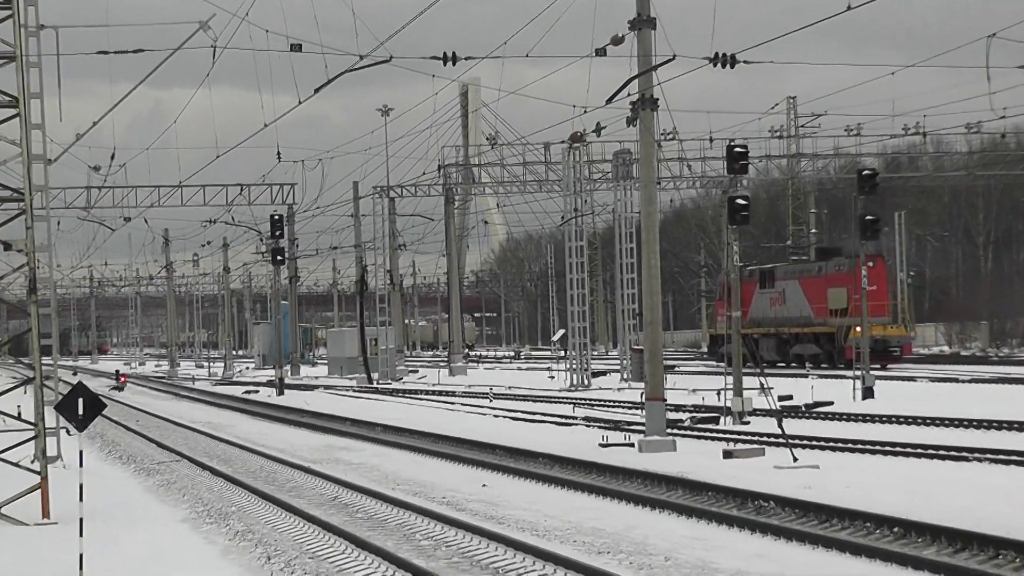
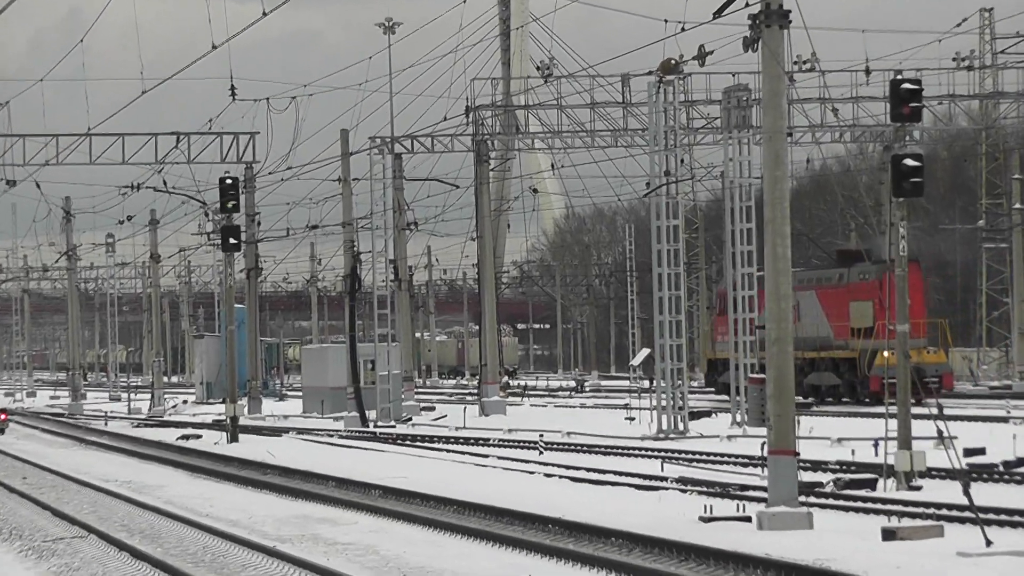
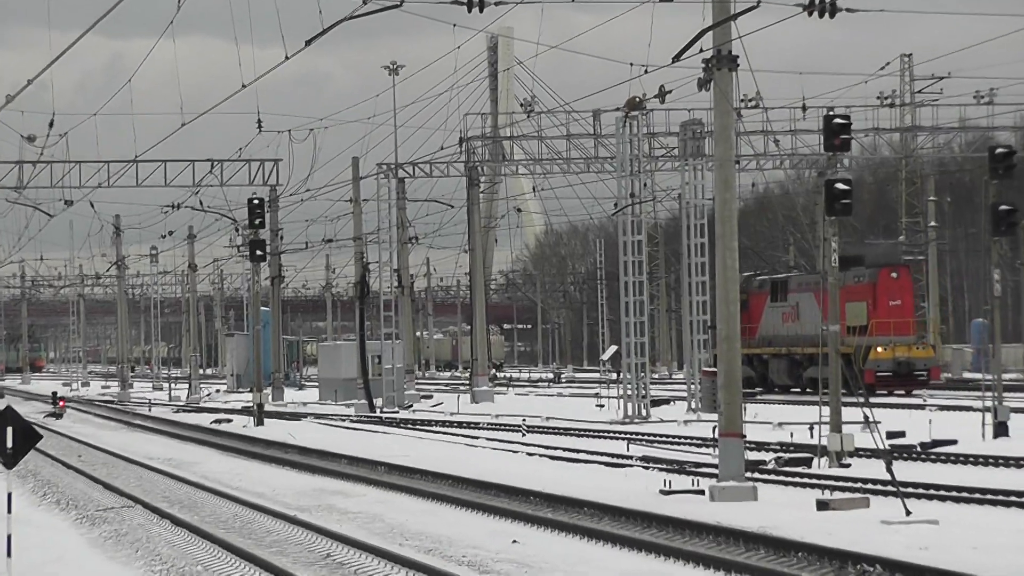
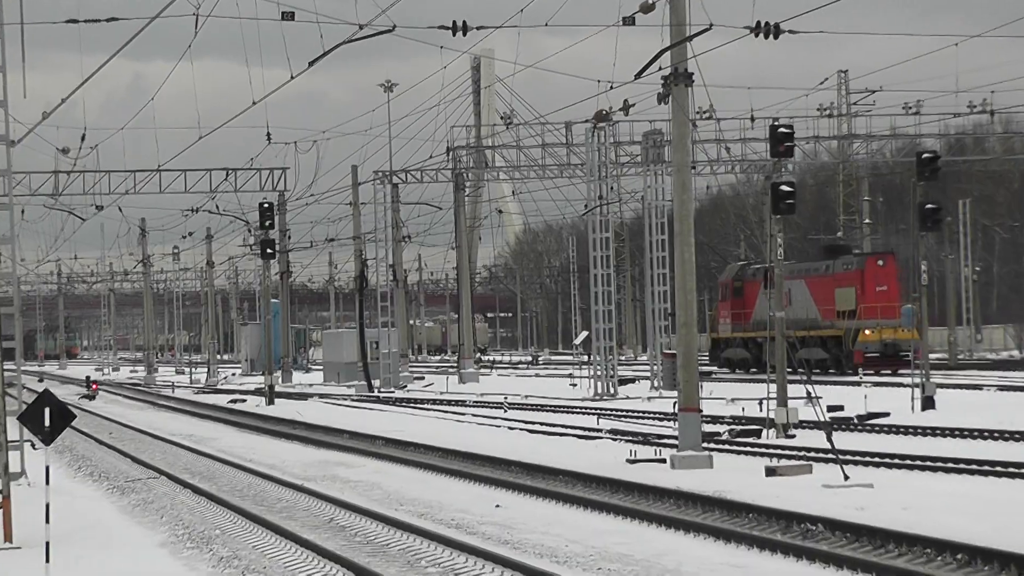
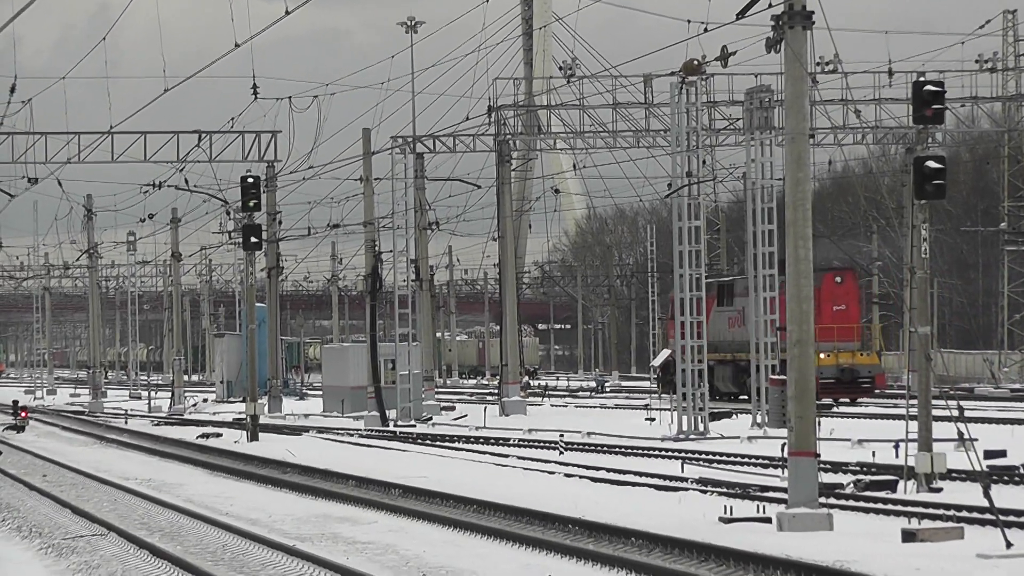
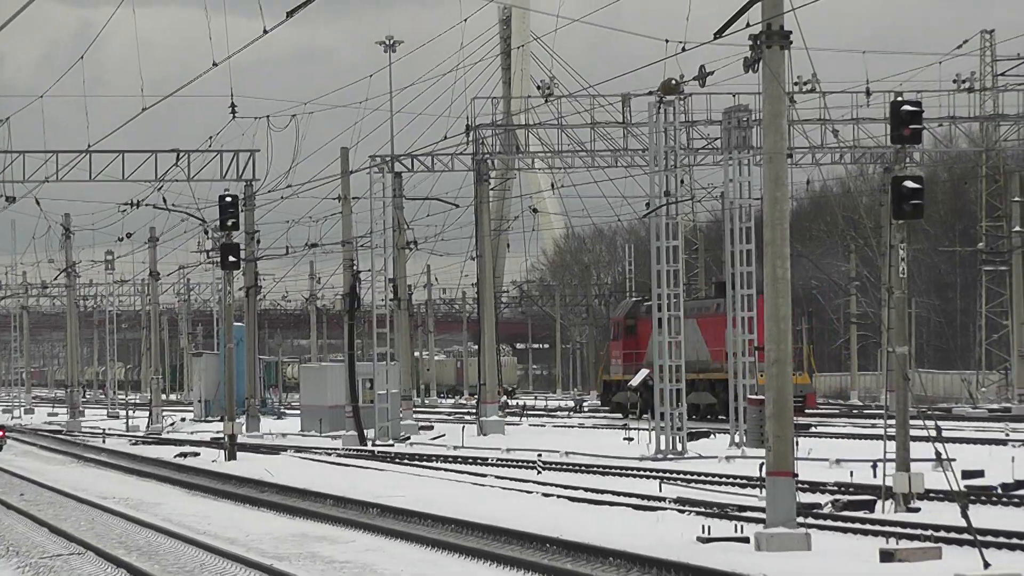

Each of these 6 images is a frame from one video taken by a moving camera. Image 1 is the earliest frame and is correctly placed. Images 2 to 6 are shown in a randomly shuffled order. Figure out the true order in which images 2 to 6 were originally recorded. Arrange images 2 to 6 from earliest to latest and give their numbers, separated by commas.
4, 3, 2, 5, 6
